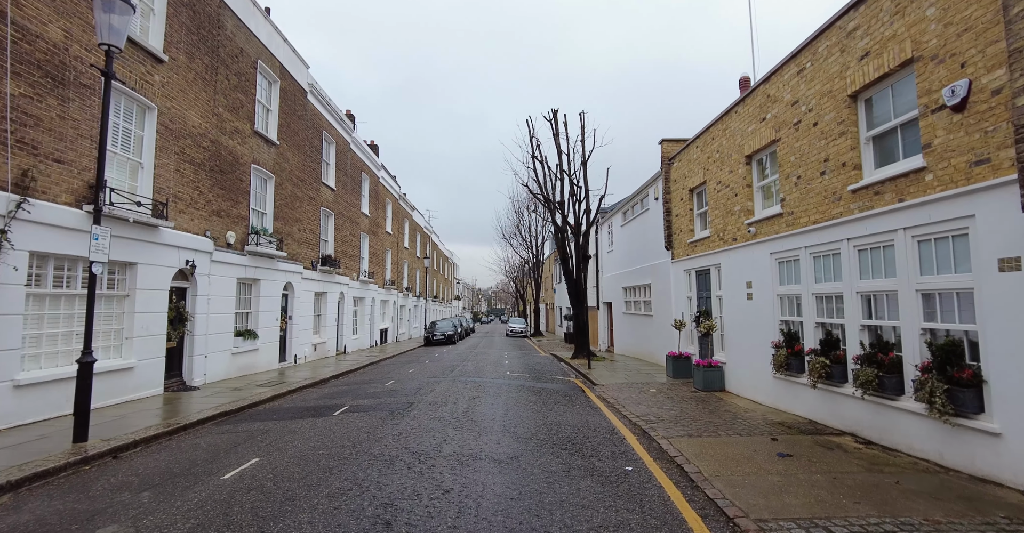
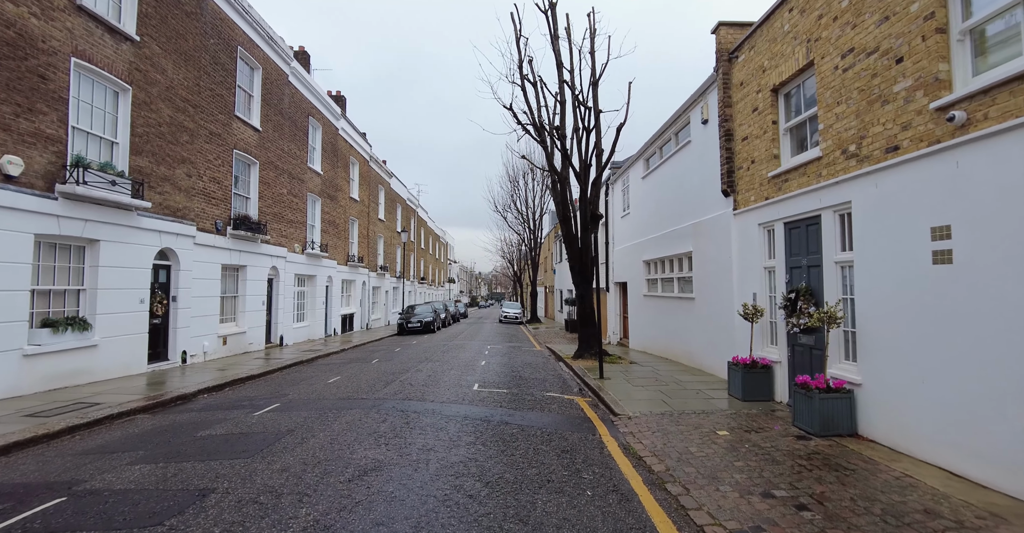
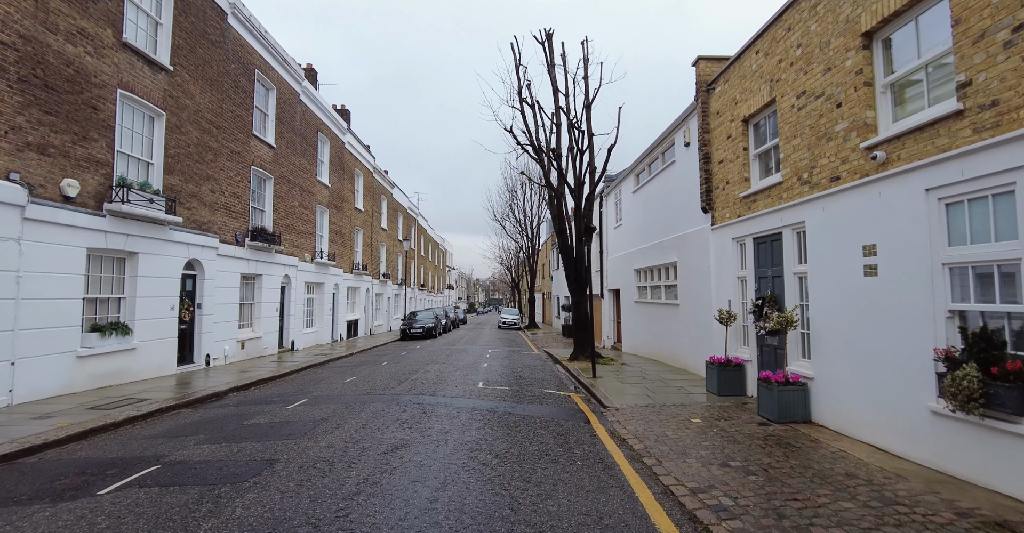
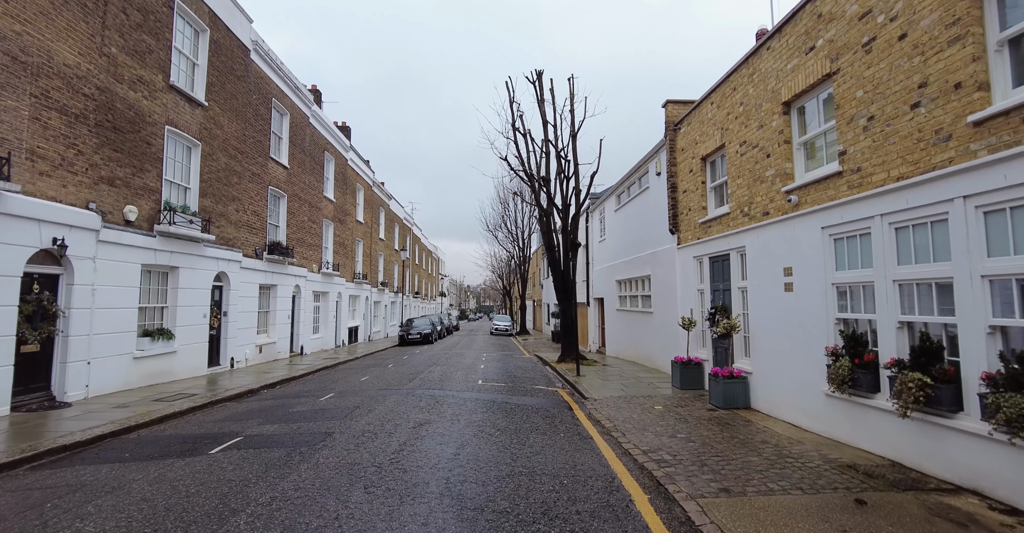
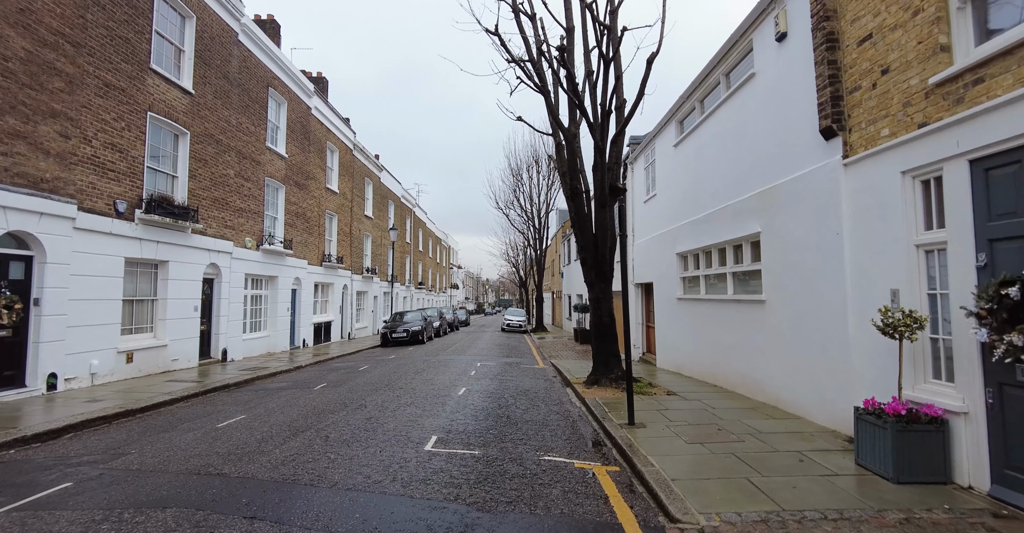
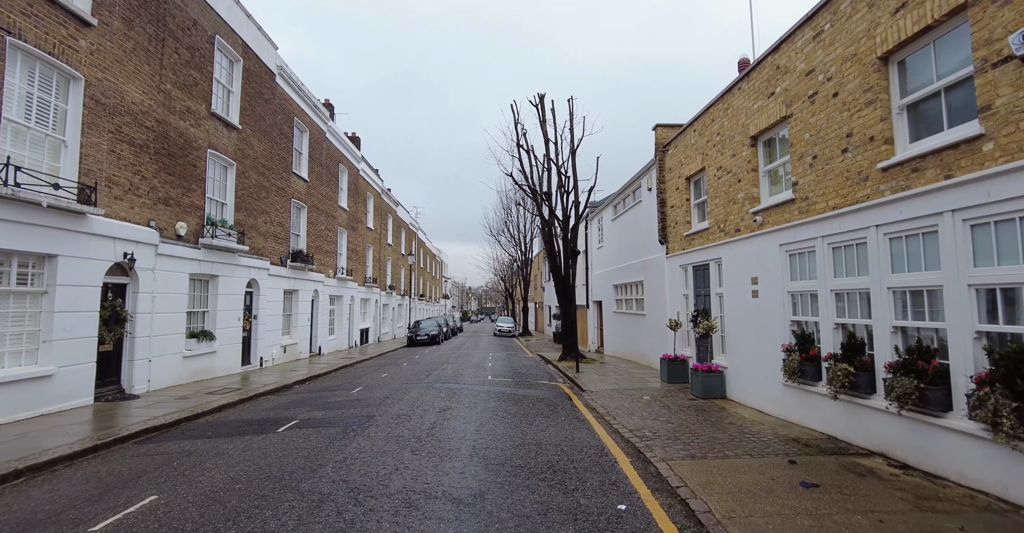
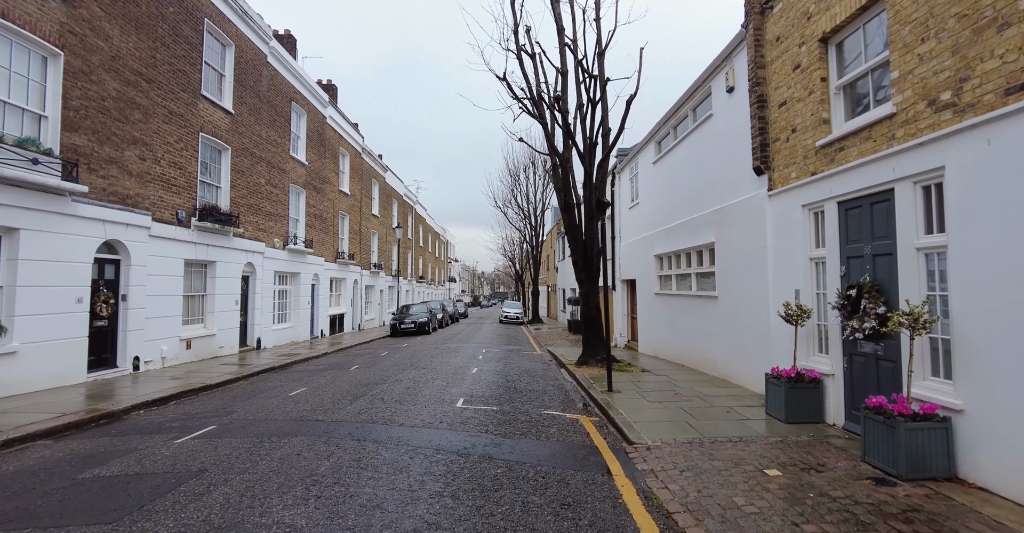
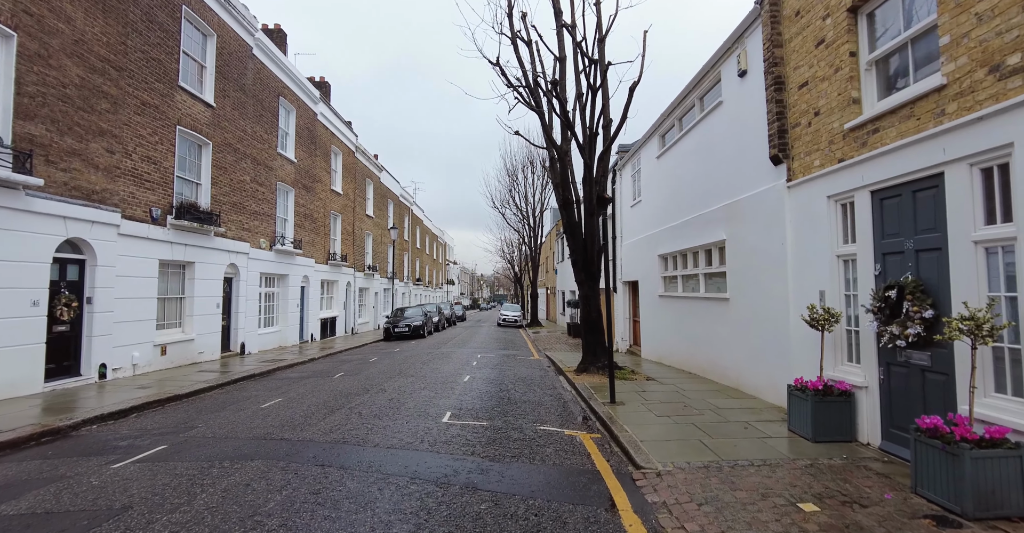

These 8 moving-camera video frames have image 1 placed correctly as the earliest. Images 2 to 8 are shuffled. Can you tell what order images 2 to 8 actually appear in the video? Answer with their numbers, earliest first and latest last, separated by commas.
6, 4, 3, 2, 7, 8, 5
